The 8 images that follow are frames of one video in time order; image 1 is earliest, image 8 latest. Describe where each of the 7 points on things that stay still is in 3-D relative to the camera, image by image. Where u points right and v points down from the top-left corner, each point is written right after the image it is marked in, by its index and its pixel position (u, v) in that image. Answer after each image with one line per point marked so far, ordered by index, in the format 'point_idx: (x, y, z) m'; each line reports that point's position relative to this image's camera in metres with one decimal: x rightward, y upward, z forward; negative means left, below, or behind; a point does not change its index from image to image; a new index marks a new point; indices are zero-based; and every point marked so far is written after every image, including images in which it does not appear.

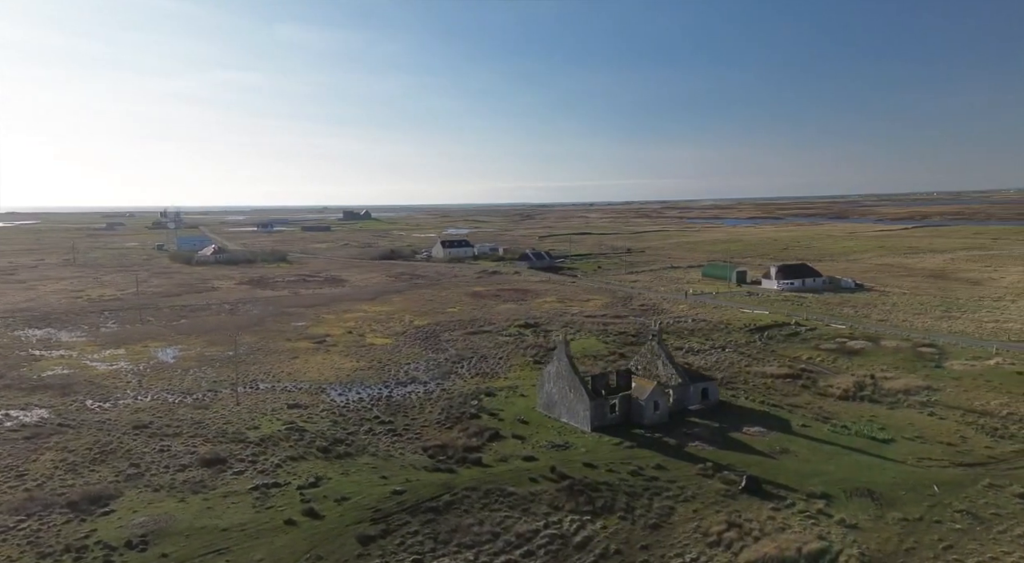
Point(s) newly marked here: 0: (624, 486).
0: (+3.1, -5.6, +17.5) m
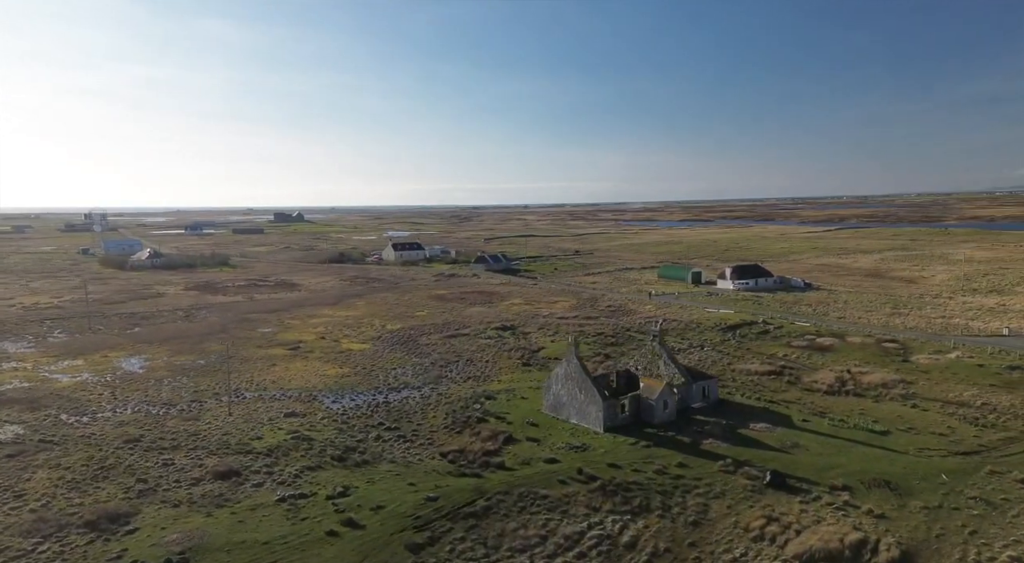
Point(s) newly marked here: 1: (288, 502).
0: (+4.0, -5.7, +17.6) m
1: (-5.7, -5.7, +16.4) m
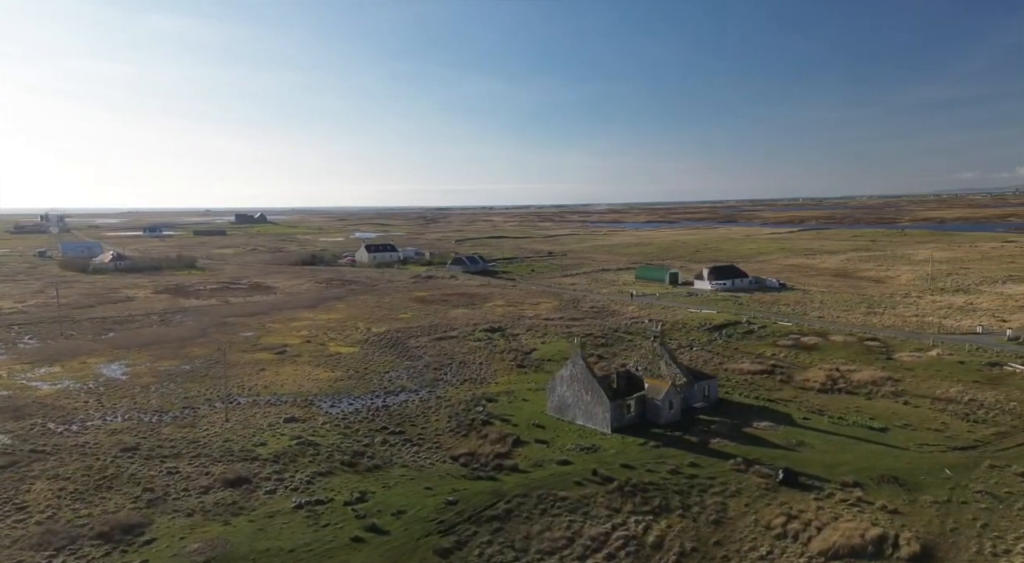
0: (+4.4, -5.7, +17.7) m
1: (-5.2, -5.7, +16.1) m
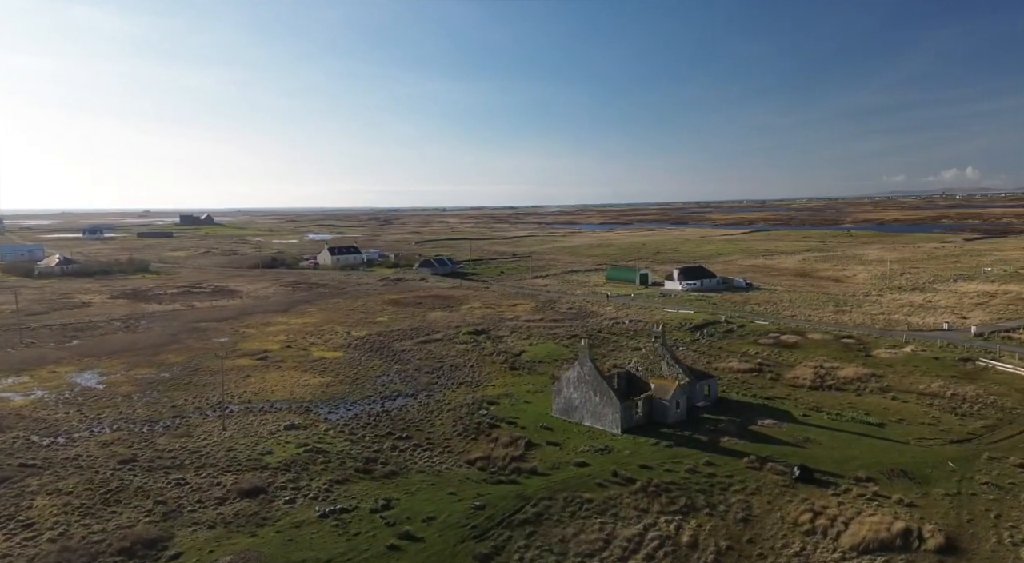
0: (+5.1, -5.7, +17.9) m
1: (-4.5, -5.8, +15.8) m
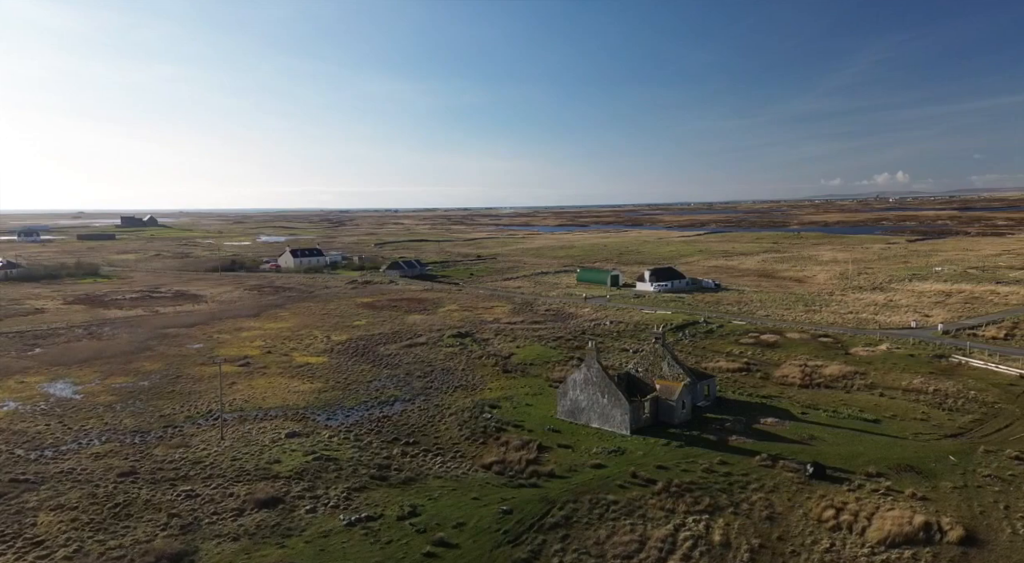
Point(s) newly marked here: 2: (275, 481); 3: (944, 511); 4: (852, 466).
0: (+5.7, -5.8, +18.1) m
1: (-3.7, -5.9, +15.5) m
2: (-7.1, -6.0, +19.1) m
3: (+11.1, -5.9, +16.4) m
4: (+10.5, -5.7, +19.7) m
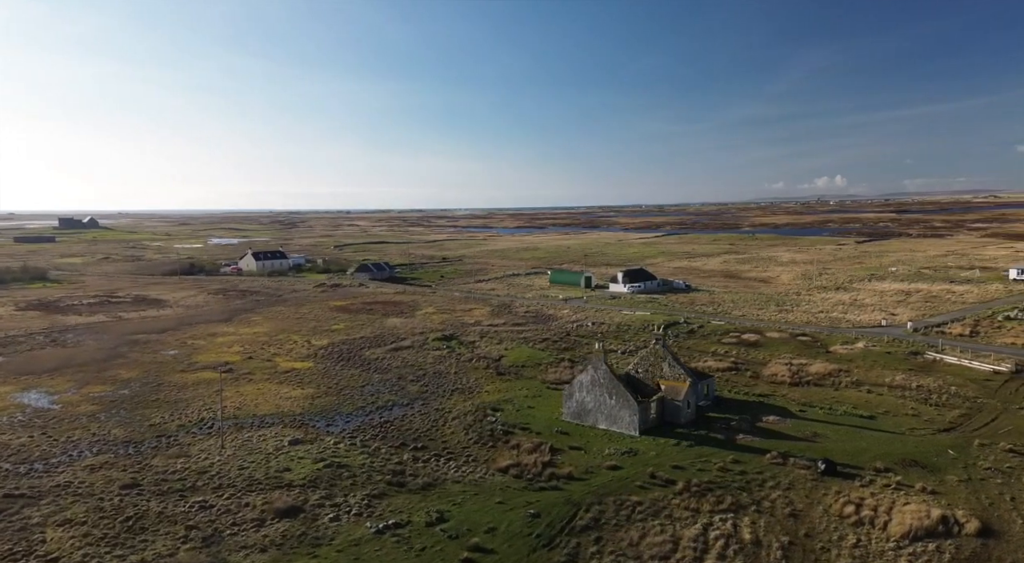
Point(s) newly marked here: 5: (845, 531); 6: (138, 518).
0: (+6.3, -5.8, +18.4) m
1: (-3.0, -6.0, +15.3) m
2: (-6.5, -6.1, +18.7) m
3: (+11.8, -5.9, +17.0) m
4: (+11.0, -5.7, +20.2) m
5: (+8.0, -6.0, +15.4) m
6: (-9.9, -6.3, +16.9) m
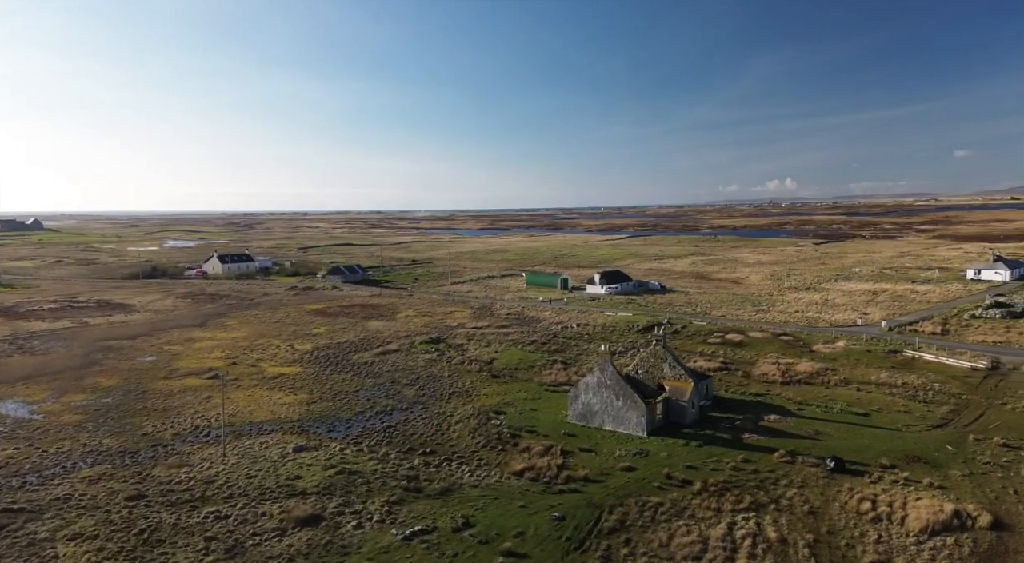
0: (+6.8, -5.9, +18.7) m
1: (-2.3, -6.2, +15.1) m
2: (-6.0, -6.3, +18.4) m
3: (+12.4, -5.9, +17.5) m
4: (+11.5, -5.8, +20.7) m
5: (+8.7, -6.1, +15.8) m
6: (-9.3, -6.5, +16.5) m
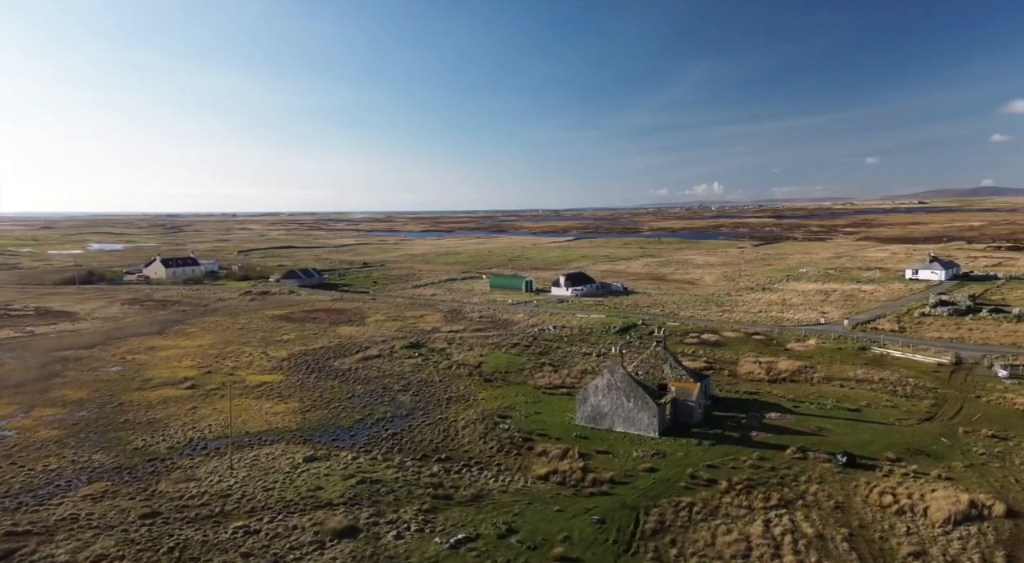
0: (+7.7, -6.0, +19.2) m
1: (-1.1, -6.3, +15.1) m
2: (-5.1, -6.5, +18.1) m
3: (+13.3, -6.0, +18.4) m
4: (+12.2, -5.8, +21.6) m
5: (+9.8, -6.1, +16.5) m
6: (-8.2, -6.7, +15.9) m
